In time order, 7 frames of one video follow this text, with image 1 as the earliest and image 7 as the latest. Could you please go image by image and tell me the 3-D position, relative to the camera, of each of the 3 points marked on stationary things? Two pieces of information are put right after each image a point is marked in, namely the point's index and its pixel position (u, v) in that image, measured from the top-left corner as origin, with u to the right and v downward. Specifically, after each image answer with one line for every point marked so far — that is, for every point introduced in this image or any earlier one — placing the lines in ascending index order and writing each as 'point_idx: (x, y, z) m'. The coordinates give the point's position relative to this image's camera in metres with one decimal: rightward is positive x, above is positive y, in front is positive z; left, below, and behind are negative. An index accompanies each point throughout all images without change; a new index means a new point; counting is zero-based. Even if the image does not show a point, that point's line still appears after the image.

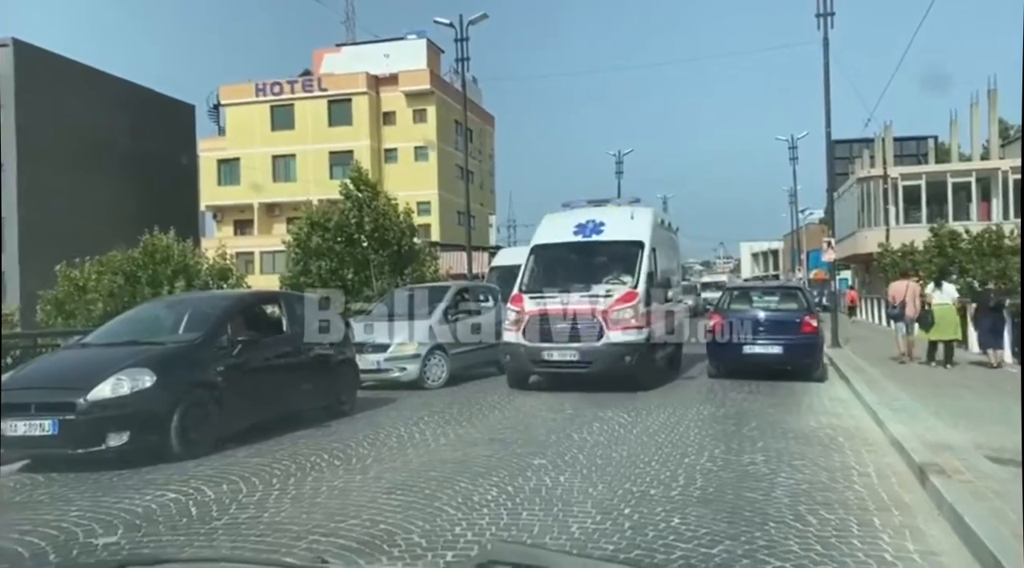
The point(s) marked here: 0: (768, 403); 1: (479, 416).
0: (+3.6, -1.7, +11.8) m
1: (-0.4, -1.7, +10.3) m
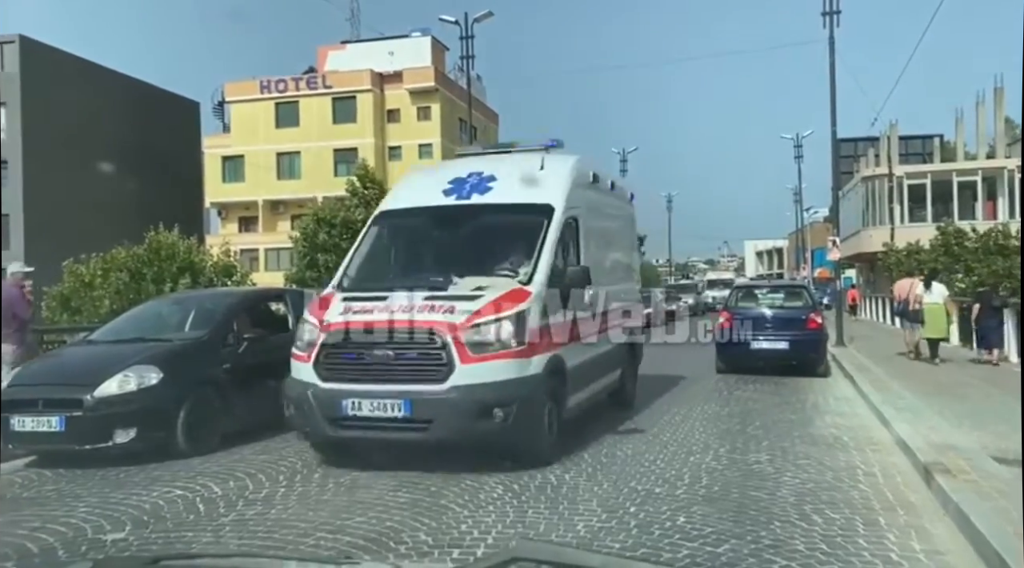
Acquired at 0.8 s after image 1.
0: (+3.7, -1.7, +11.8) m
1: (-0.3, -1.6, +10.3) m
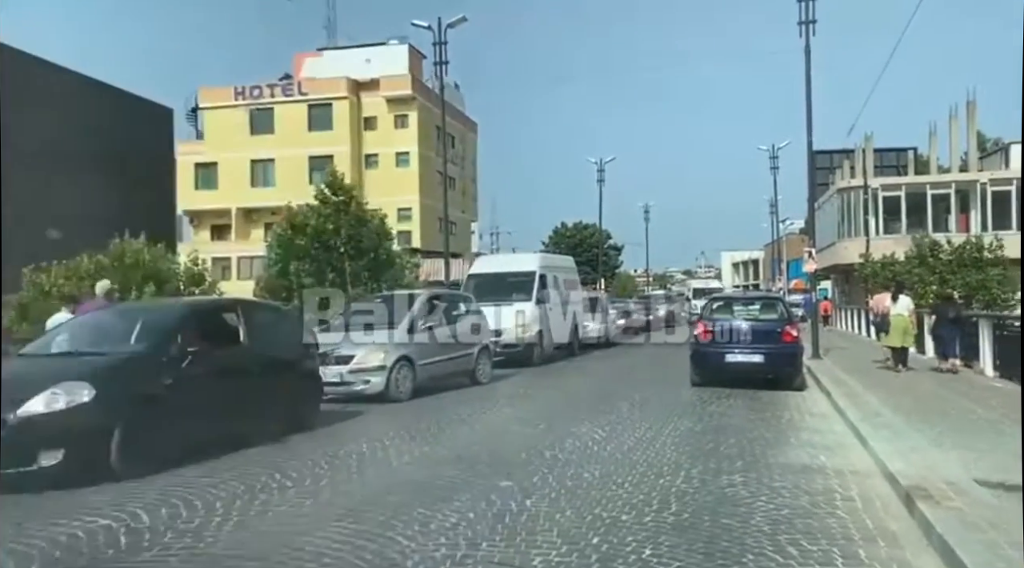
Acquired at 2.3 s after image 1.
0: (+3.2, -1.8, +11.5) m
1: (-0.7, -1.8, +9.9) m
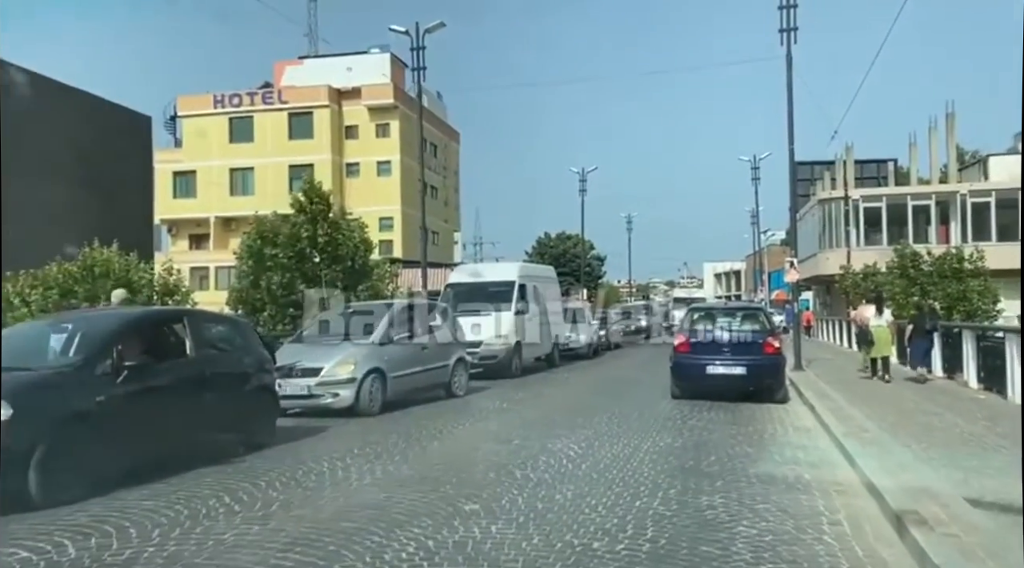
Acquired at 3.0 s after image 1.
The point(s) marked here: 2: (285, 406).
0: (+2.9, -2.0, +11.1) m
1: (-1.1, -1.9, +9.4) m
2: (-3.1, -1.7, +11.3) m
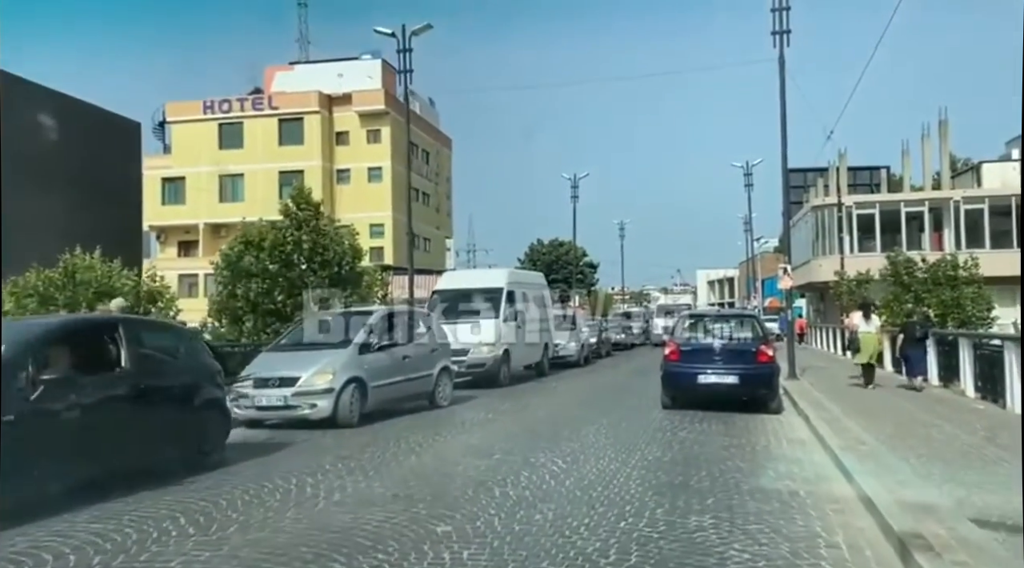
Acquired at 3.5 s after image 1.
0: (+2.7, -2.1, +10.6) m
1: (-1.3, -1.9, +9.0) m
2: (-3.3, -1.8, +10.8) m
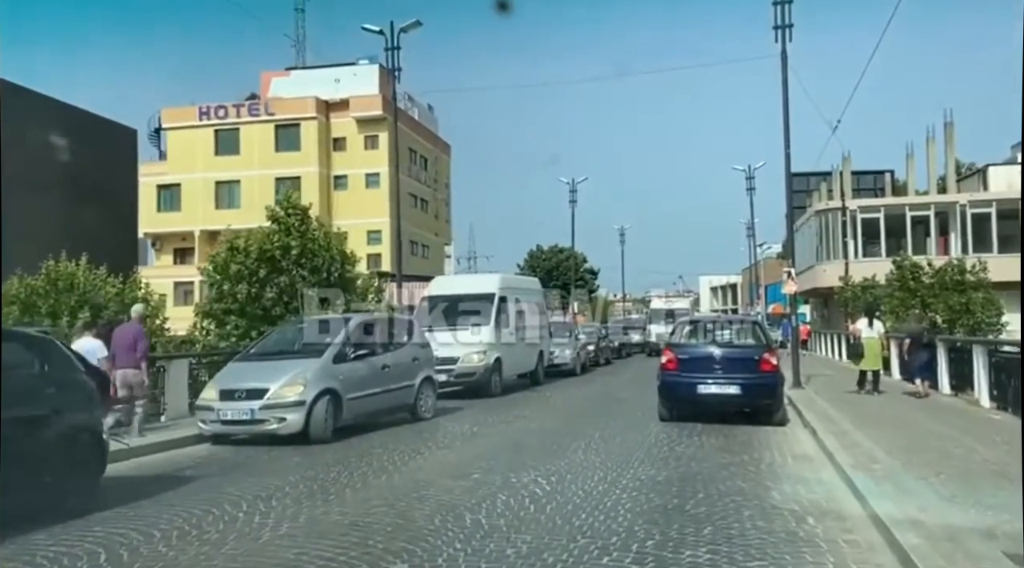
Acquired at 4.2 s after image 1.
0: (+2.5, -2.1, +9.8) m
1: (-1.5, -2.0, +8.1) m
2: (-3.5, -1.8, +10.0) m
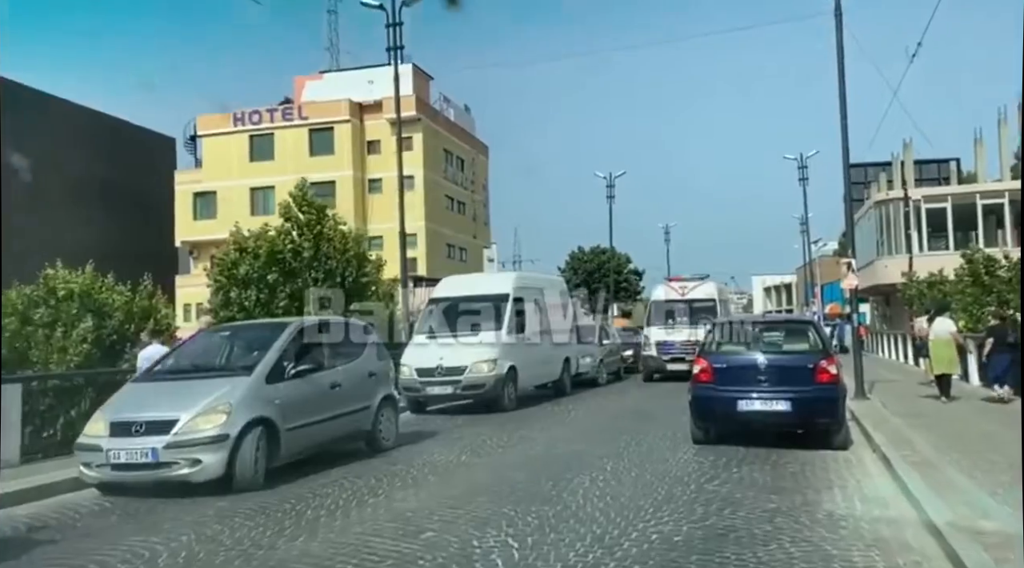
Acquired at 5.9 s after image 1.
0: (+2.2, -2.0, +7.4) m
1: (-1.8, -1.9, +6.0) m
2: (-3.7, -1.8, +8.0) m
